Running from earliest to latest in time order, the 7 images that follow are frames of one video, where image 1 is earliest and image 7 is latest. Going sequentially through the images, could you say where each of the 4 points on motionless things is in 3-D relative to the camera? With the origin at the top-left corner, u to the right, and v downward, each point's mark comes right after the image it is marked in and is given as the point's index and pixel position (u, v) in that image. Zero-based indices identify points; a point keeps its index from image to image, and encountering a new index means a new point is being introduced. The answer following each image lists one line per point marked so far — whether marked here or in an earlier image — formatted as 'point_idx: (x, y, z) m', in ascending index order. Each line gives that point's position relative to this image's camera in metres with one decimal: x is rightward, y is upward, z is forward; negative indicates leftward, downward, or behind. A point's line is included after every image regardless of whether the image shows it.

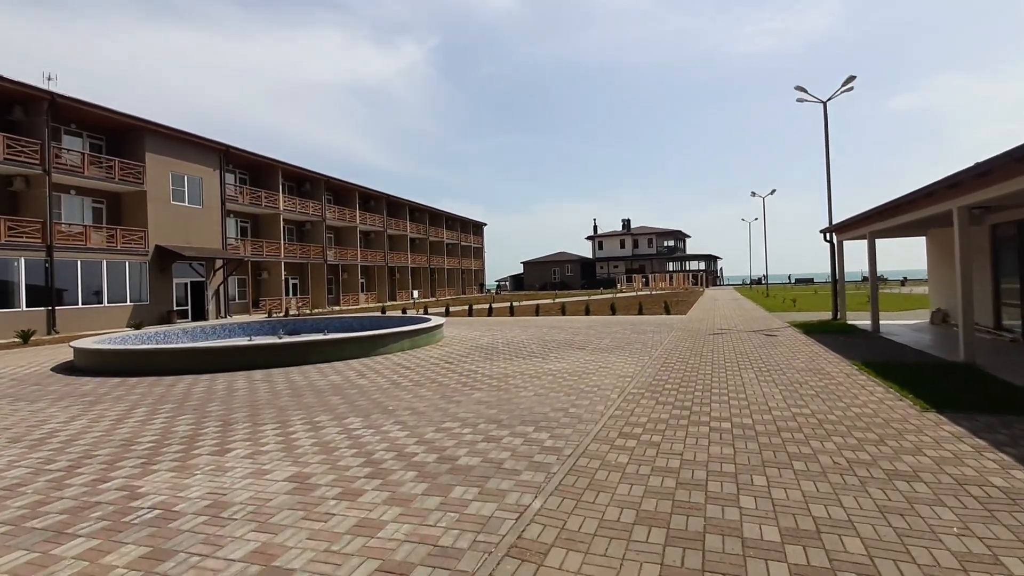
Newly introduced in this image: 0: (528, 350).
0: (+0.3, -1.4, +11.6) m
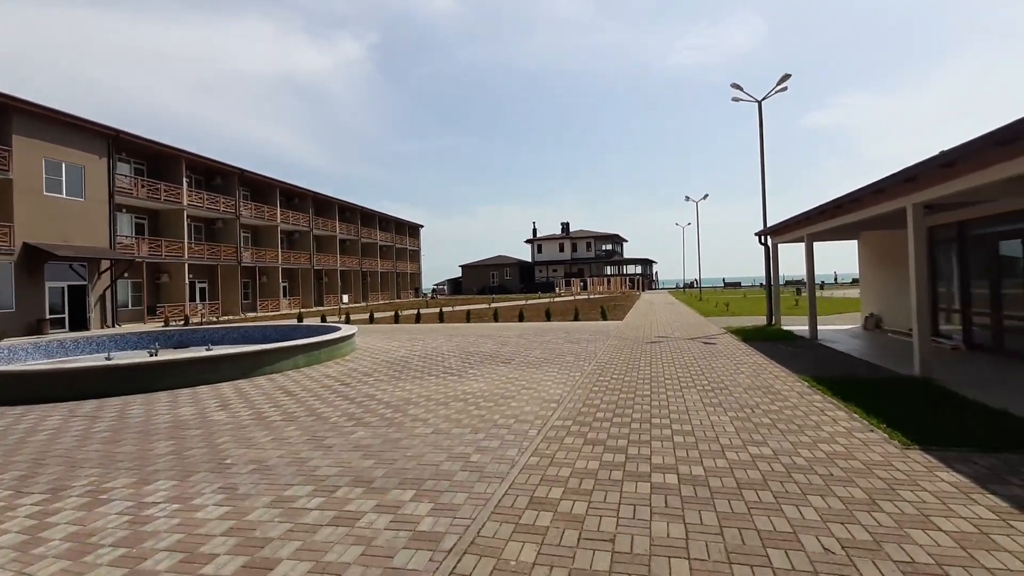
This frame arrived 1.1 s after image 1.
0: (-1.4, -1.6, +10.1) m
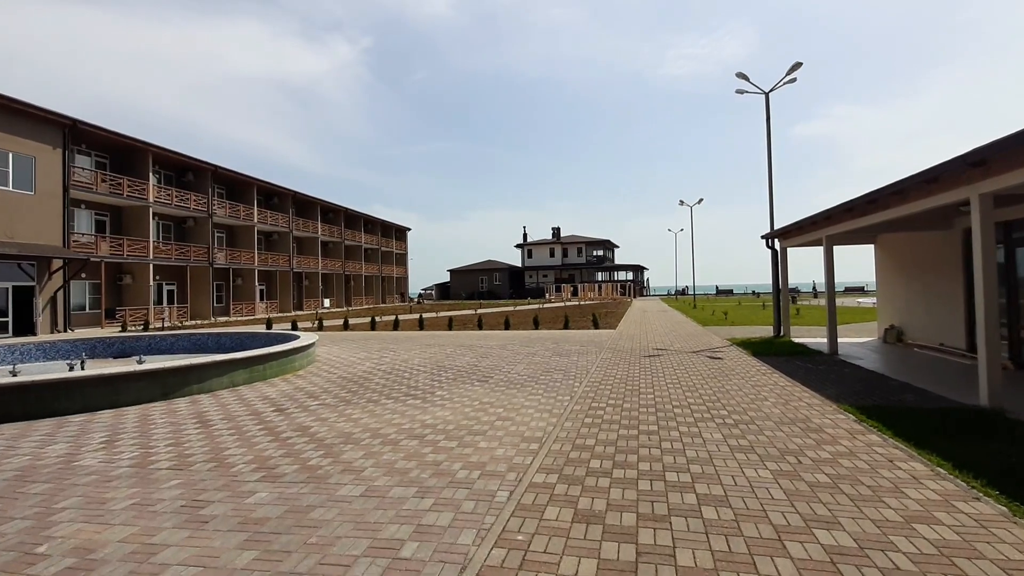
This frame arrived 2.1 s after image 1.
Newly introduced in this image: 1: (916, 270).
0: (-1.7, -1.6, +8.6) m
1: (+9.6, +0.4, +12.0) m
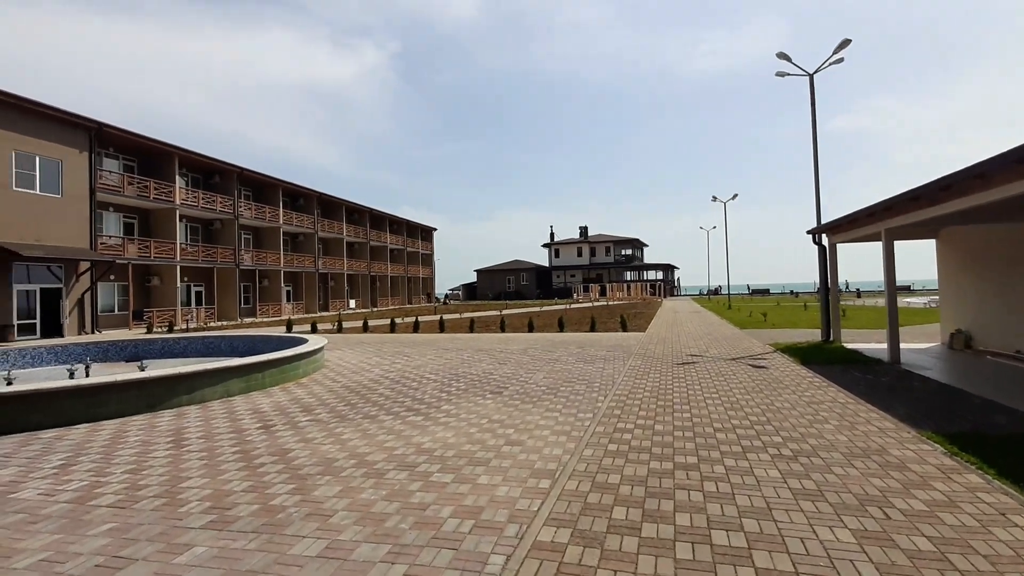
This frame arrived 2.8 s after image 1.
0: (-1.5, -1.7, +7.9) m
1: (+10.0, +0.4, +10.6) m
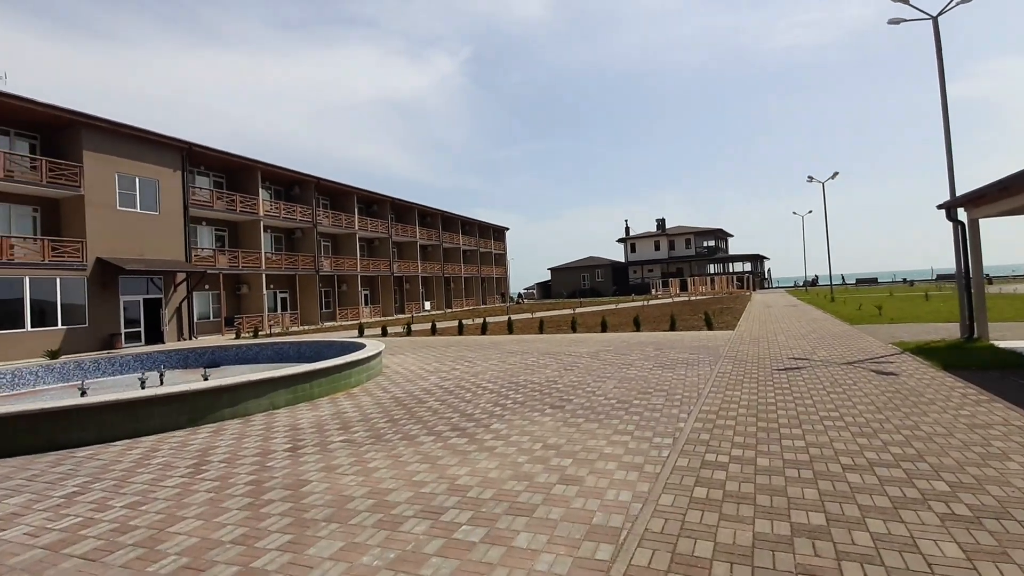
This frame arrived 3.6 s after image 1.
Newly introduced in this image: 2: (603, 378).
0: (-0.6, -1.7, +7.0) m
1: (+11.1, +0.8, +8.0) m
2: (+1.6, -1.6, +8.8) m
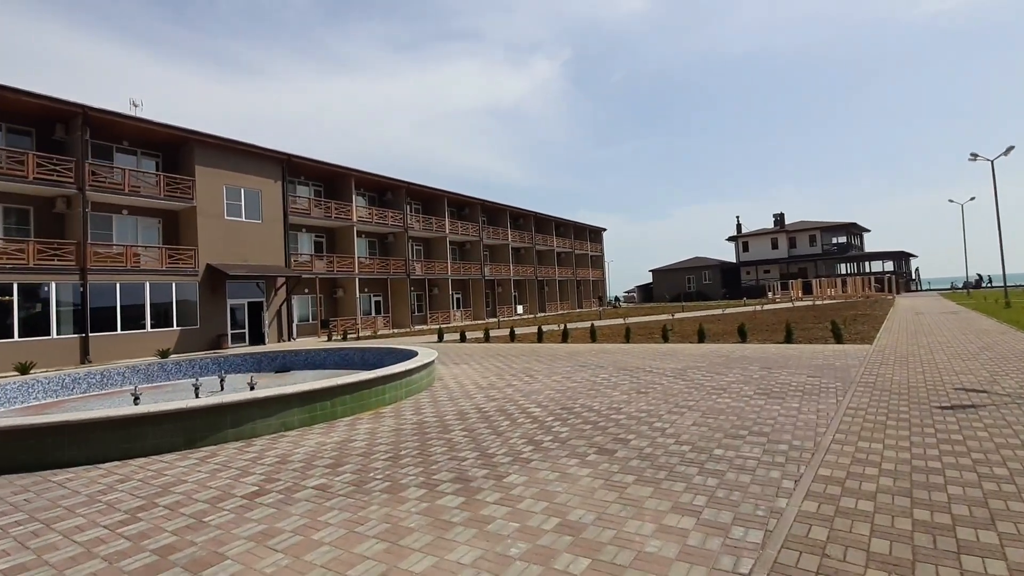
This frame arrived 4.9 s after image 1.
0: (-0.2, -1.7, +5.6) m
1: (+11.5, +0.8, +4.2) m
2: (+2.3, -1.6, +6.9) m
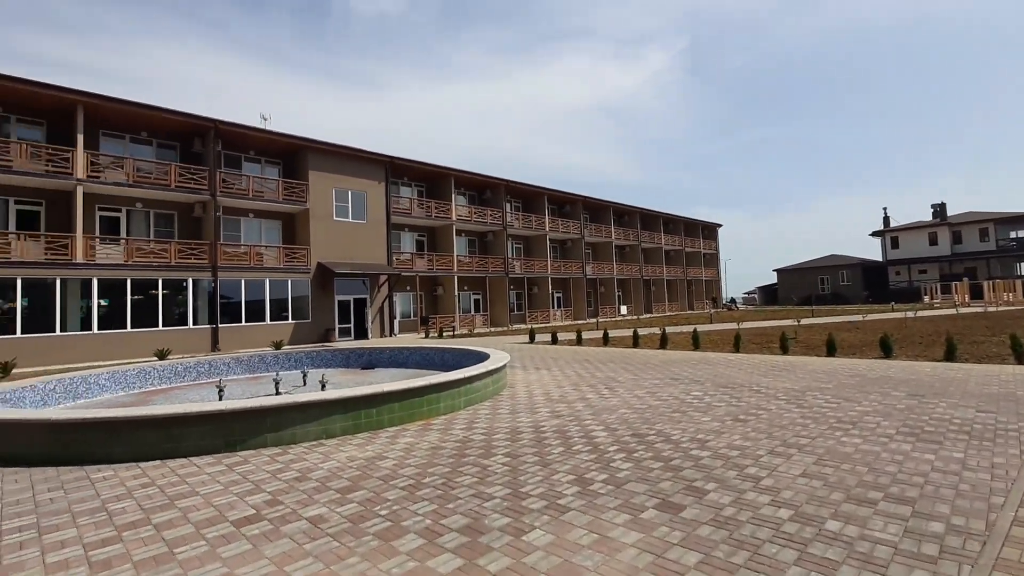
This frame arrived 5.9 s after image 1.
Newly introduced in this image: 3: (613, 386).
0: (+0.3, -1.7, +4.6) m
1: (+11.4, +0.6, +0.7) m
2: (+3.0, -1.7, +5.4) m
3: (+1.9, -1.8, +9.4) m
